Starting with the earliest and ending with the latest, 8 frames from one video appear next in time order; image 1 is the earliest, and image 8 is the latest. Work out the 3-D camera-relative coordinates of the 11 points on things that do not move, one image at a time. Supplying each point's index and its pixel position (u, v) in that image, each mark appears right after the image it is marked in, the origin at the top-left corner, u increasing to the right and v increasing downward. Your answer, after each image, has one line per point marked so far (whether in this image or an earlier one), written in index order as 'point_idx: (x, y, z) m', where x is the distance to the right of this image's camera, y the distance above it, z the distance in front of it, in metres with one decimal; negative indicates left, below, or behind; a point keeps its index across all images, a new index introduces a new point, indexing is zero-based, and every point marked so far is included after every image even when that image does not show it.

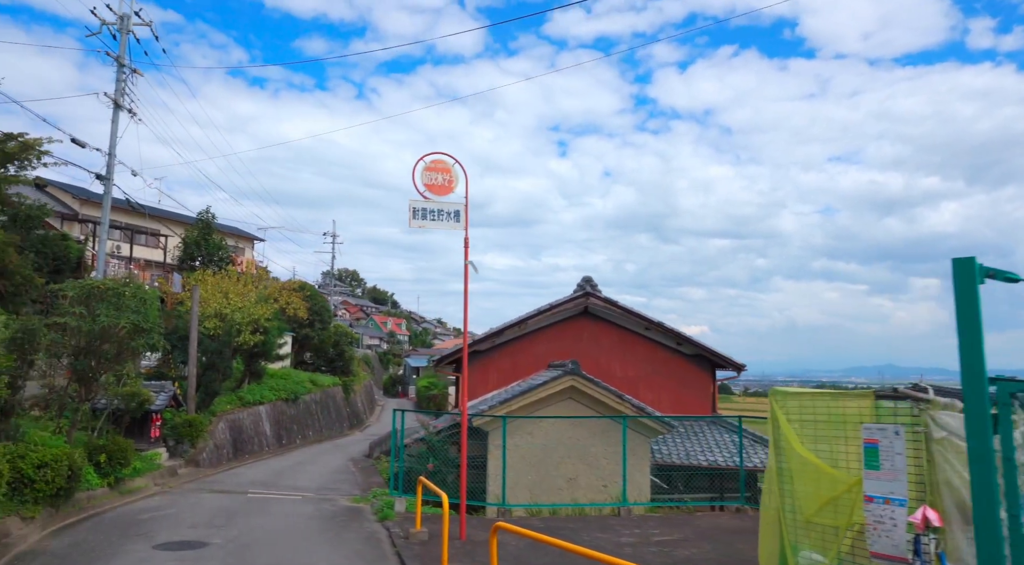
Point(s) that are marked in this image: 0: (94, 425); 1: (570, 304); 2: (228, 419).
0: (-7.3, -2.5, +12.0) m
1: (+1.5, -0.6, +17.9) m
2: (-7.5, -3.6, +18.3) m
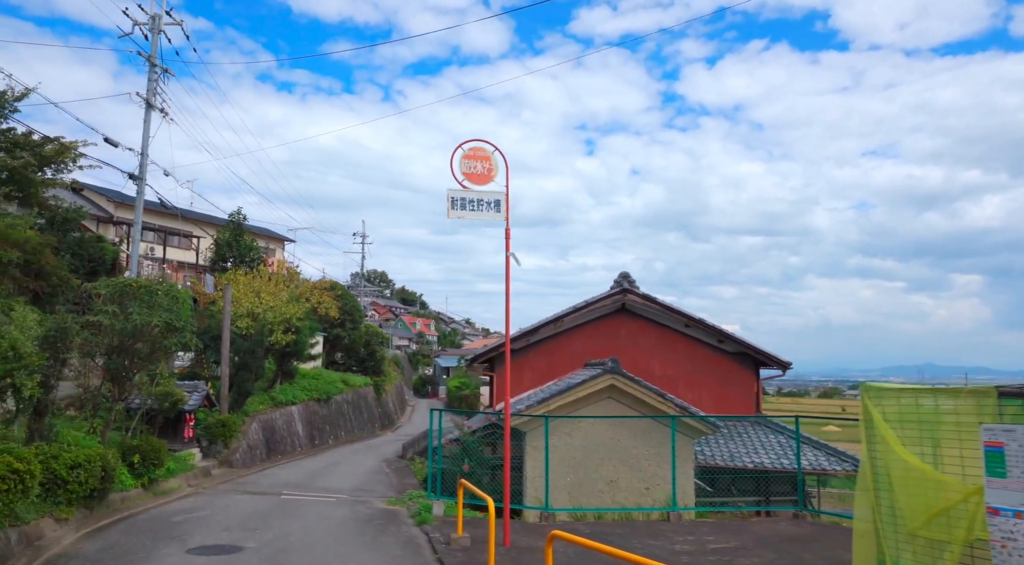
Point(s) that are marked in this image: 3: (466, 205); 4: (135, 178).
0: (-6.6, -2.5, +11.9) m
1: (+2.4, -0.5, +17.4) m
2: (-6.6, -3.6, +18.1) m
3: (-0.5, +0.9, +7.9) m
4: (-8.9, +2.5, +16.2) m
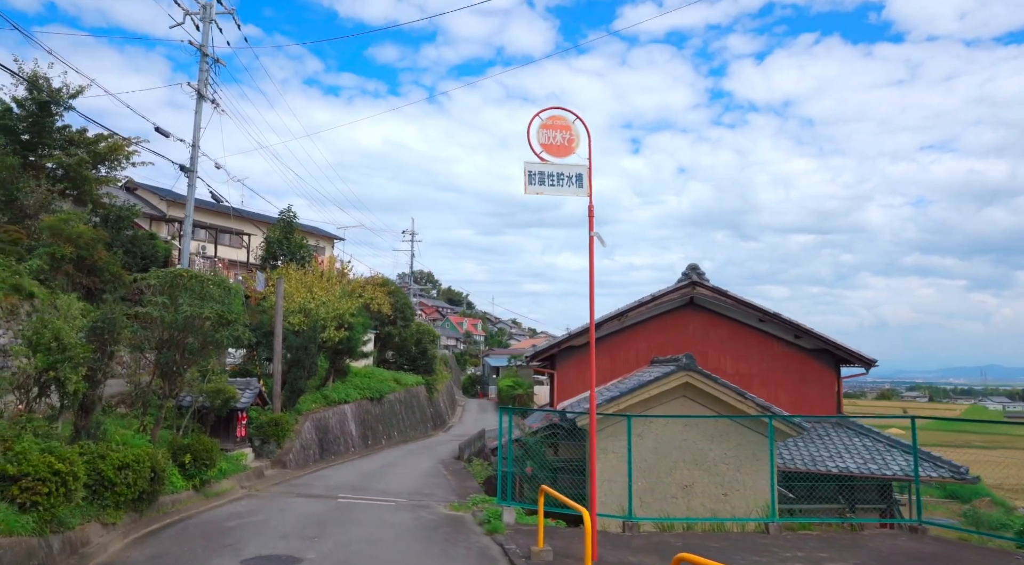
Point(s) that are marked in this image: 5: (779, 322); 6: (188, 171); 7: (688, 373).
0: (-5.5, -2.3, +11.4) m
1: (+3.8, -0.3, +16.4) m
2: (-5.1, -3.5, +17.6) m
3: (+0.3, +1.1, +7.0) m
4: (-7.5, +2.6, +15.9) m
5: (+6.3, -0.9, +16.1) m
6: (-7.5, +2.6, +15.9) m
7: (+3.2, -1.7, +12.5) m
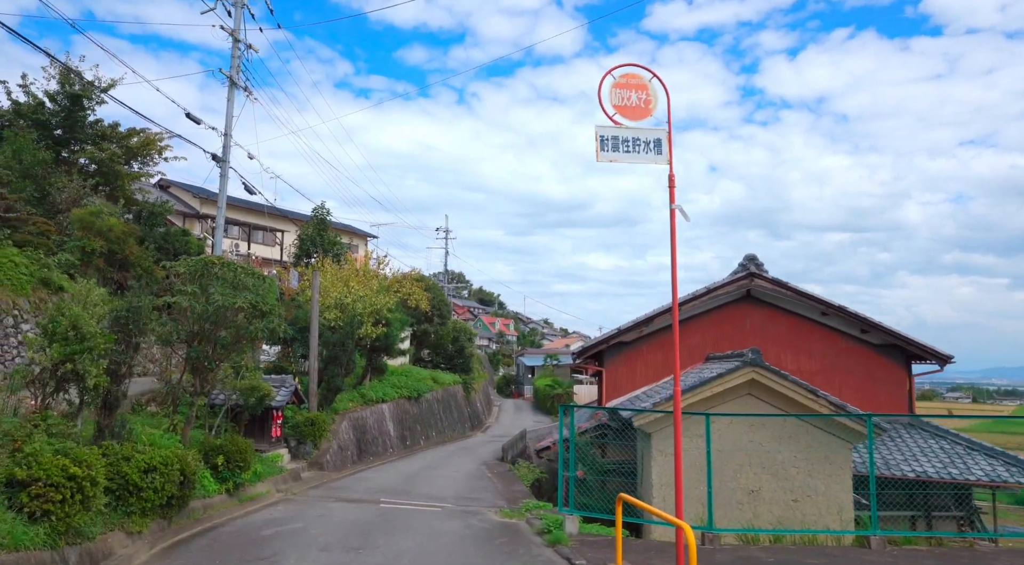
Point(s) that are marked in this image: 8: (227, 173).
0: (-4.7, -2.2, +10.8) m
1: (+4.9, -0.1, +15.3) m
2: (-4.0, -3.3, +17.0) m
3: (+0.9, +1.2, +6.1) m
4: (-6.5, +2.7, +15.3) m
5: (+7.3, -0.7, +15.0) m
6: (-6.5, +2.7, +15.4) m
7: (+4.1, -1.5, +11.5) m
8: (-6.3, +2.4, +15.3) m
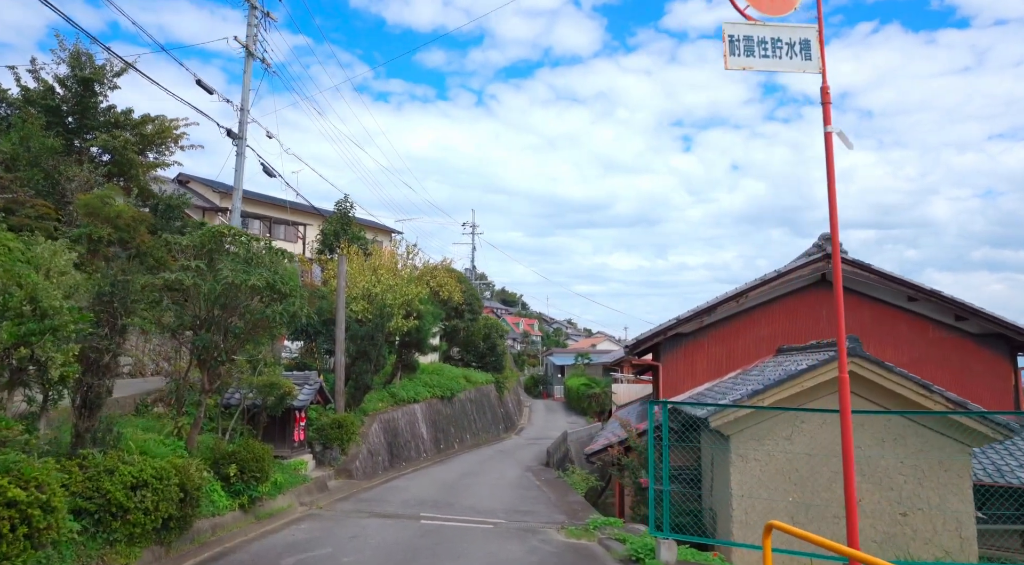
0: (-3.9, -1.9, +9.3) m
1: (+5.8, +0.2, +13.6) m
2: (-3.0, -3.1, +15.5) m
3: (+1.6, +1.6, +4.6) m
4: (-5.7, +2.9, +14.0) m
5: (+8.2, -0.3, +13.2) m
6: (-5.6, +2.9, +14.0) m
7: (+4.9, -1.1, +9.8) m
8: (-5.4, +2.7, +13.9) m
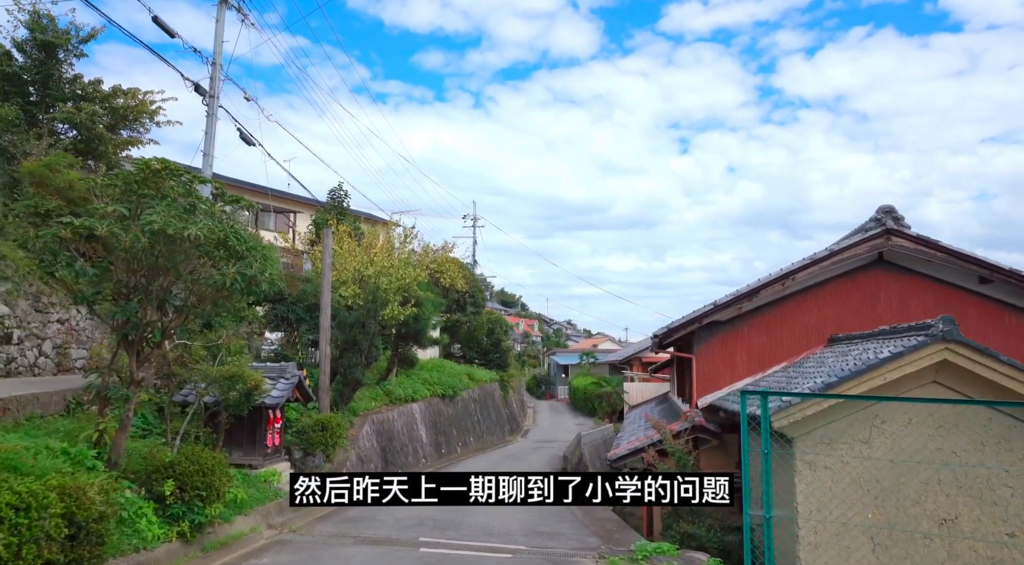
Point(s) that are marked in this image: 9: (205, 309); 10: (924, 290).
0: (-3.6, -1.6, +7.5) m
1: (+6.0, +0.6, +11.8) m
2: (-2.7, -2.8, +13.7) m
3: (+1.8, +1.9, +2.7) m
4: (-5.4, +3.3, +12.2) m
5: (+8.4, 0.0, +11.4) m
6: (-5.4, +3.3, +12.2) m
7: (+5.1, -0.8, +8.0) m
8: (-5.2, +3.0, +12.1) m
9: (-2.8, -0.3, +6.5) m
10: (+7.2, -0.1, +12.0) m
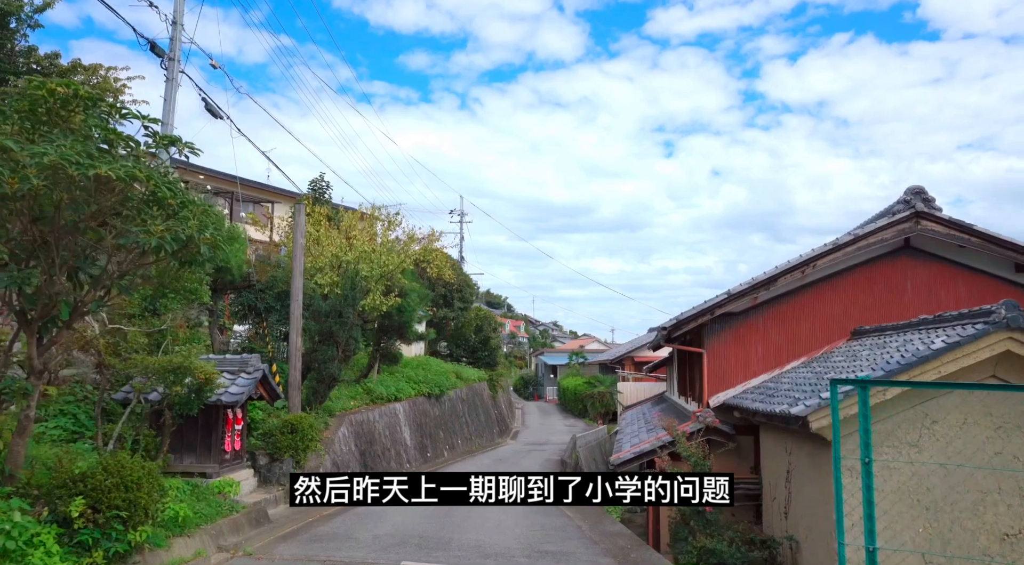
0: (-3.6, -1.3, +6.3) m
1: (+5.9, +0.8, +10.8) m
2: (-2.9, -2.5, +12.5) m
3: (+1.9, +2.2, +1.6) m
4: (-5.5, +3.5, +10.9) m
5: (+8.3, +0.2, +10.4) m
6: (-5.5, +3.5, +10.9) m
7: (+5.1, -0.5, +7.0) m
8: (-5.3, +3.2, +10.8) m
9: (-2.8, -0.1, +5.3) m
10: (+7.1, +0.1, +11.0) m
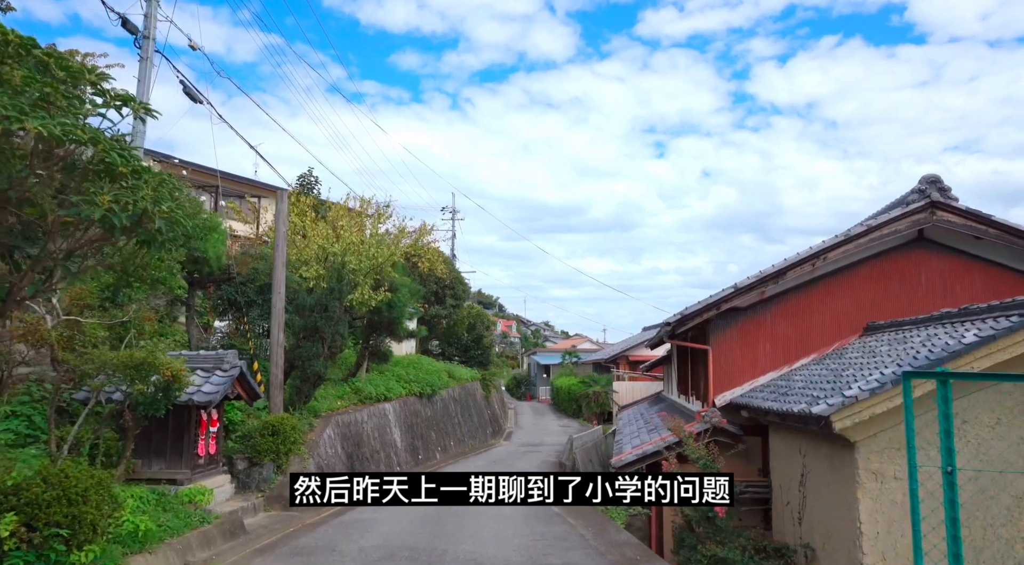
0: (-3.6, -1.2, +5.6) m
1: (+5.9, +0.9, +10.3) m
2: (-2.9, -2.4, +11.9) m
3: (+2.0, +2.3, +1.1) m
4: (-5.6, +3.6, +10.2) m
5: (+8.3, +0.3, +10.0) m
6: (-5.5, +3.6, +10.3) m
7: (+5.1, -0.4, +6.5) m
8: (-5.4, +3.3, +10.2) m
9: (-2.8, 0.0, +4.7) m
10: (+7.1, +0.2, +10.5) m
